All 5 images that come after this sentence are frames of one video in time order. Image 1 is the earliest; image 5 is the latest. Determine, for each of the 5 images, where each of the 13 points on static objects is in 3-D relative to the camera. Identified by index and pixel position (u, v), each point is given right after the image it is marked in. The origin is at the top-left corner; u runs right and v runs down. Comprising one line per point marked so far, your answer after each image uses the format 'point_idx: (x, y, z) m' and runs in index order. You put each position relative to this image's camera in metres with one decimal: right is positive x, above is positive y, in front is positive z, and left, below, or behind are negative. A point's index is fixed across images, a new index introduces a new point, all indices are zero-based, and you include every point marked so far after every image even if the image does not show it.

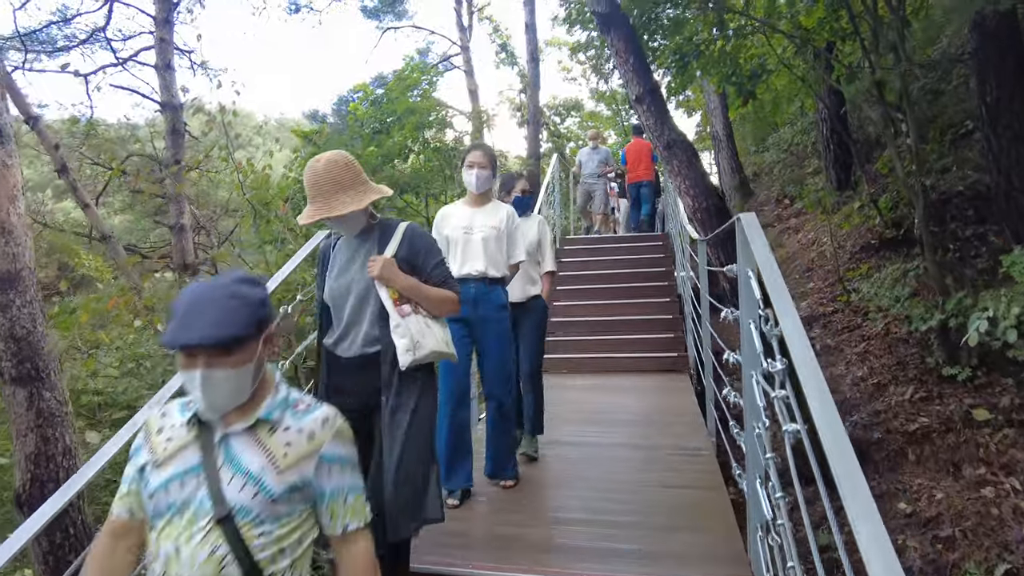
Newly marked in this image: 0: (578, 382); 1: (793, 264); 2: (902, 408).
0: (+0.5, -0.8, +5.2) m
1: (+3.1, +0.3, +7.1) m
2: (+2.6, -0.8, +4.2) m
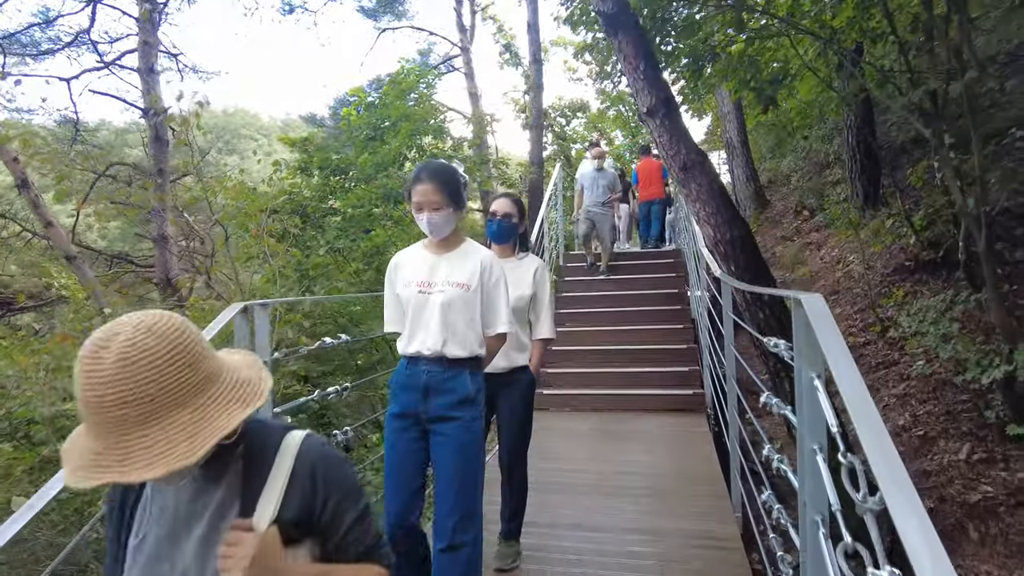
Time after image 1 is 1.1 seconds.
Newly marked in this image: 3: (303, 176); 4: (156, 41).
0: (+0.5, -1.0, +4.7) m
1: (+3.1, 0.0, +6.5) m
2: (+2.6, -1.0, +3.6) m
3: (-3.2, +1.7, +9.8) m
4: (-5.5, +3.8, +9.8) m
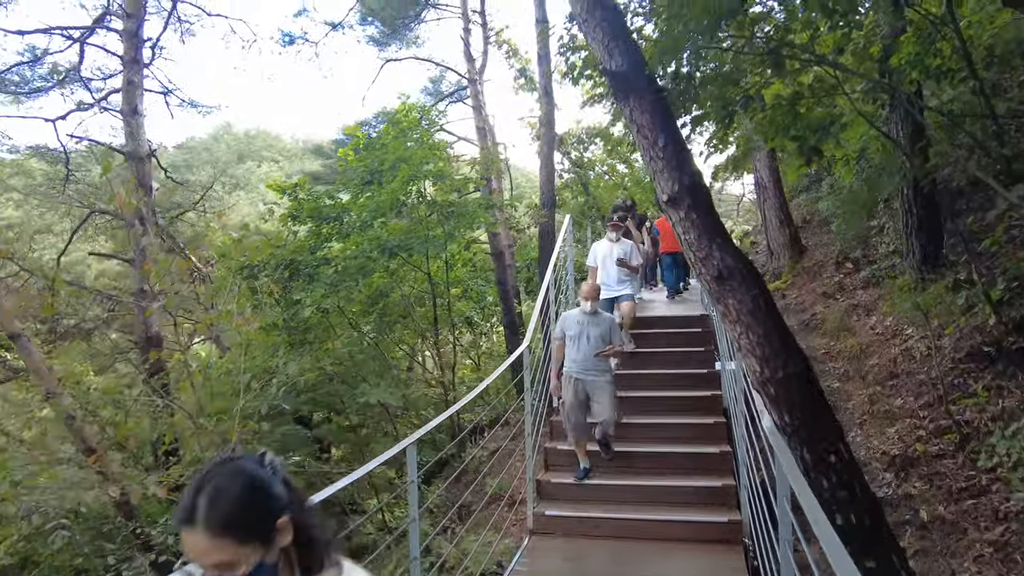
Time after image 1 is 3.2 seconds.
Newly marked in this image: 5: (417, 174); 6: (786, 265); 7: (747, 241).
0: (+0.5, -1.6, +3.8) m
1: (+3.1, -0.6, +5.5) m
2: (+2.5, -1.7, +2.7) m
3: (-3.1, +0.9, +9.1) m
4: (-5.4, +3.0, +9.2) m
5: (-1.3, +1.6, +8.9) m
6: (+3.7, +0.3, +8.5) m
7: (+4.2, +0.8, +11.4) m
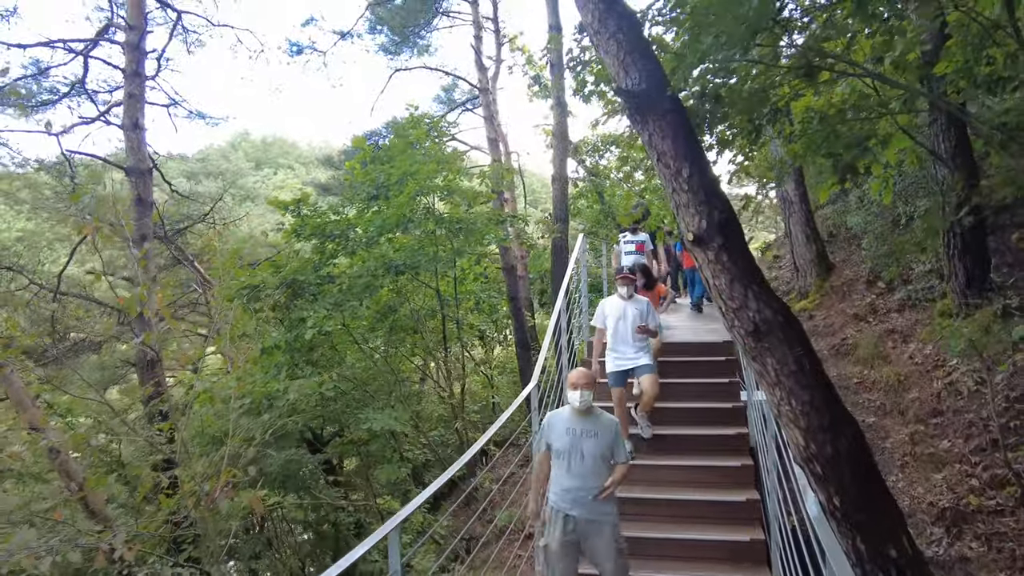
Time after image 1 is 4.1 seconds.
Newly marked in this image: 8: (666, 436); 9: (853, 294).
0: (+0.5, -1.9, +3.4) m
1: (+3.2, -0.9, +5.1) m
2: (+2.5, -1.9, +2.2) m
3: (-3.0, +0.7, +8.8) m
4: (-5.2, +2.8, +9.0) m
5: (-1.2, +1.4, +8.6) m
6: (+3.8, +0.1, +8.1) m
7: (+4.4, +0.6, +11.0) m
8: (+1.2, -1.1, +4.9) m
9: (+3.9, -0.1, +7.2) m
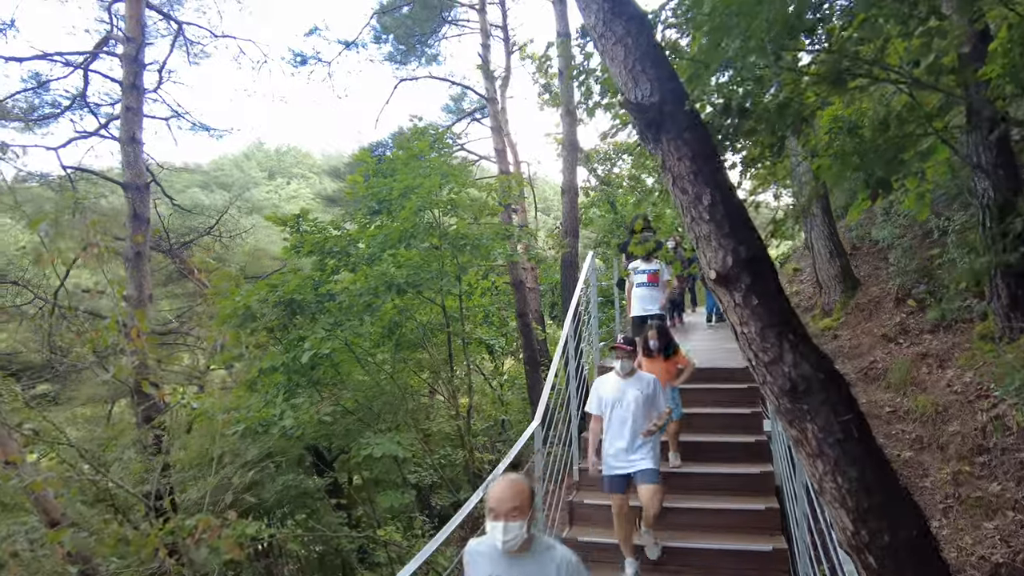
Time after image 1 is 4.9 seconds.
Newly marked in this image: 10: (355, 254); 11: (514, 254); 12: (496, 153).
0: (+0.5, -2.0, +3.1) m
1: (+3.2, -1.0, +4.7) m
2: (+2.4, -2.0, +1.8) m
3: (-2.9, +0.4, +8.5) m
4: (-5.1, +2.5, +8.8) m
5: (-1.1, +1.1, +8.3) m
6: (+3.9, -0.1, +7.6) m
7: (+4.6, +0.3, +10.5) m
8: (+1.2, -1.3, +4.5) m
9: (+3.9, -0.3, +6.8) m
10: (-2.1, +0.4, +8.3) m
11: (0.0, +0.5, +9.0) m
12: (-0.3, +2.6, +12.0) m
